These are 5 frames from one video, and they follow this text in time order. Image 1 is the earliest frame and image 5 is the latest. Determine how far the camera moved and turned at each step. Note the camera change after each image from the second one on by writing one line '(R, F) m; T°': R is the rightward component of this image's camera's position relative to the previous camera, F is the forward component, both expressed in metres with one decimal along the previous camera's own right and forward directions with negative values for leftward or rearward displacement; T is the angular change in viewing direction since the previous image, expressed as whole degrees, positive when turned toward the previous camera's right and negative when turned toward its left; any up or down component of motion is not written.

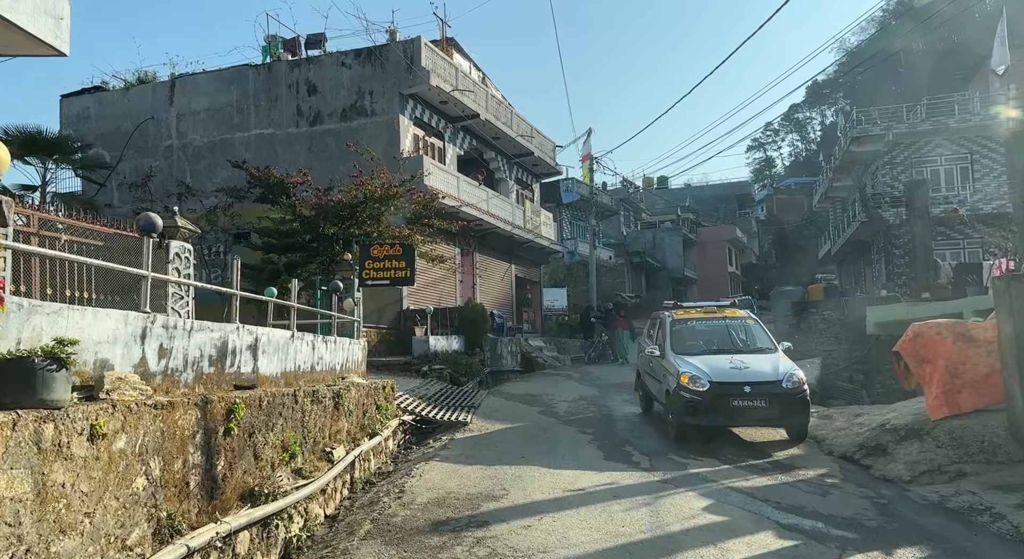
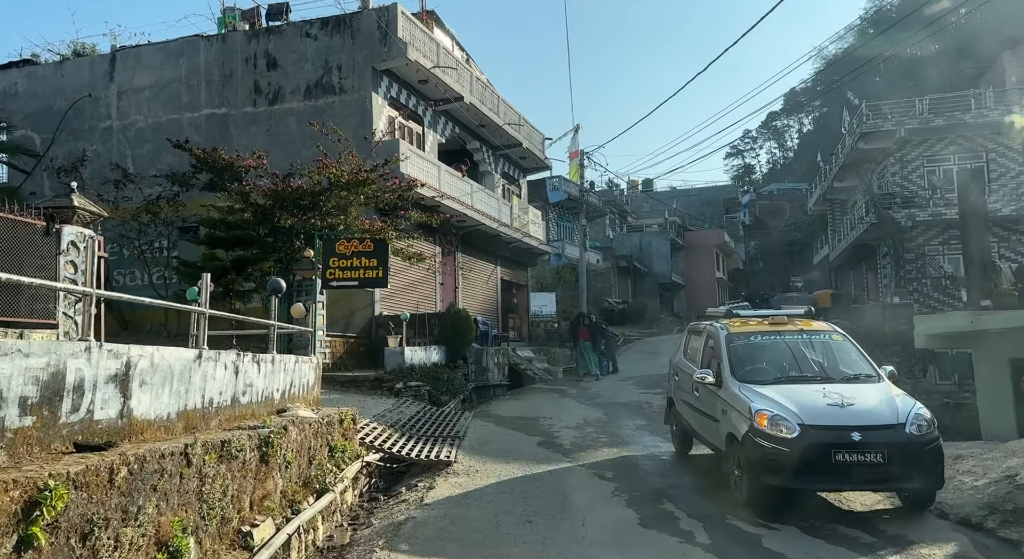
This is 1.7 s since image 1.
(-0.2, +2.3) m; +2°
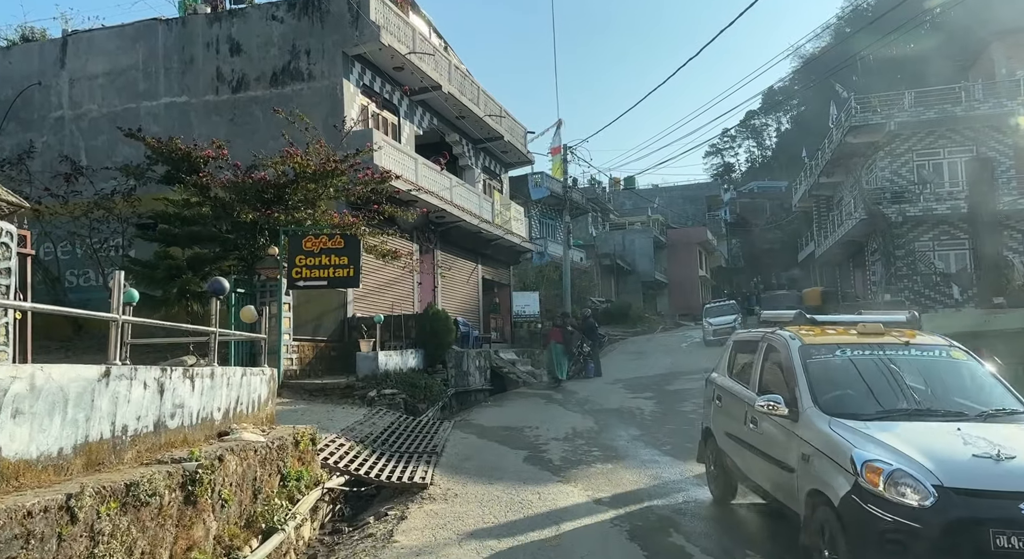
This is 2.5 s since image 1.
(0.0, +1.0) m; +2°
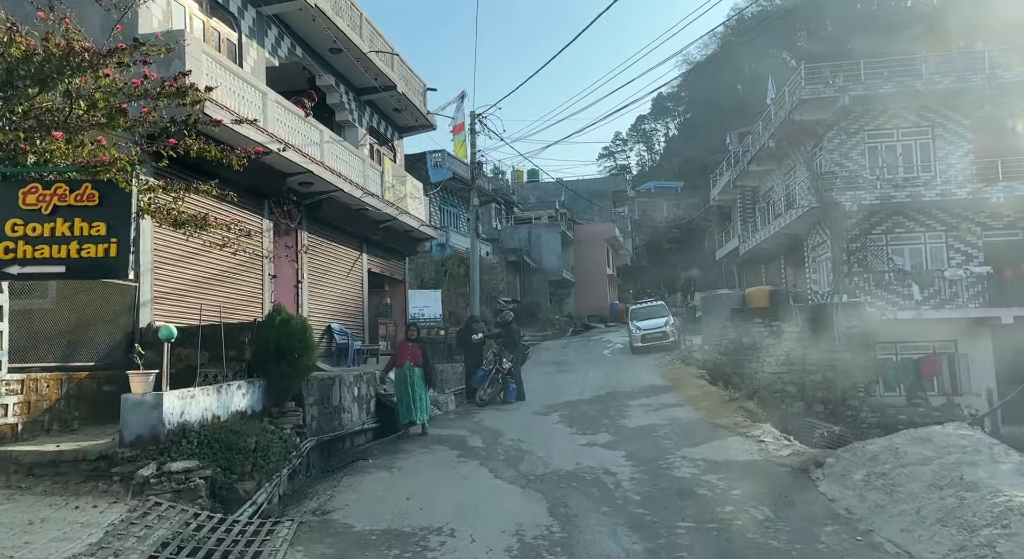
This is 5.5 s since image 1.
(0.0, +5.0) m; +8°
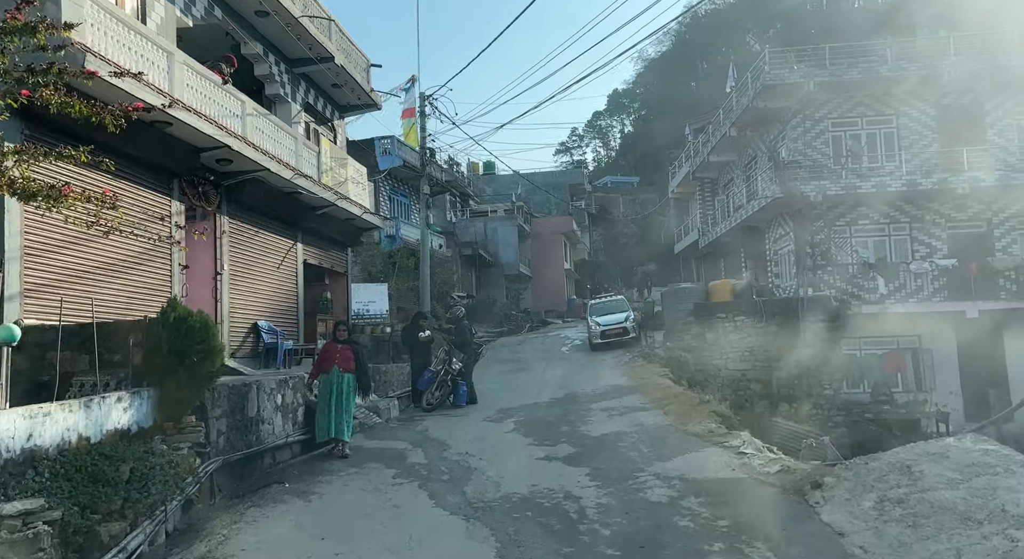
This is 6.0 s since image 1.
(+0.1, +1.4) m; +3°
